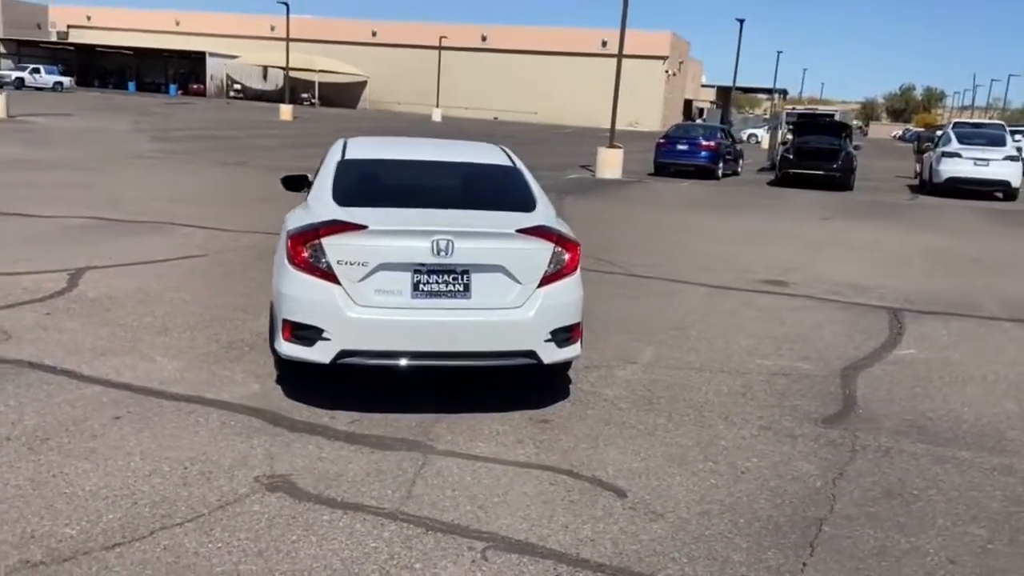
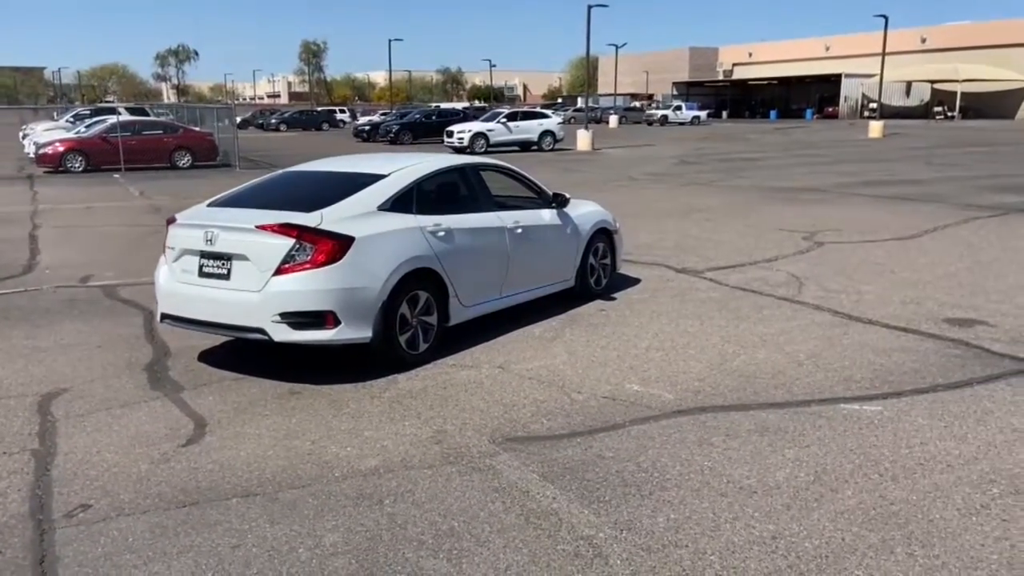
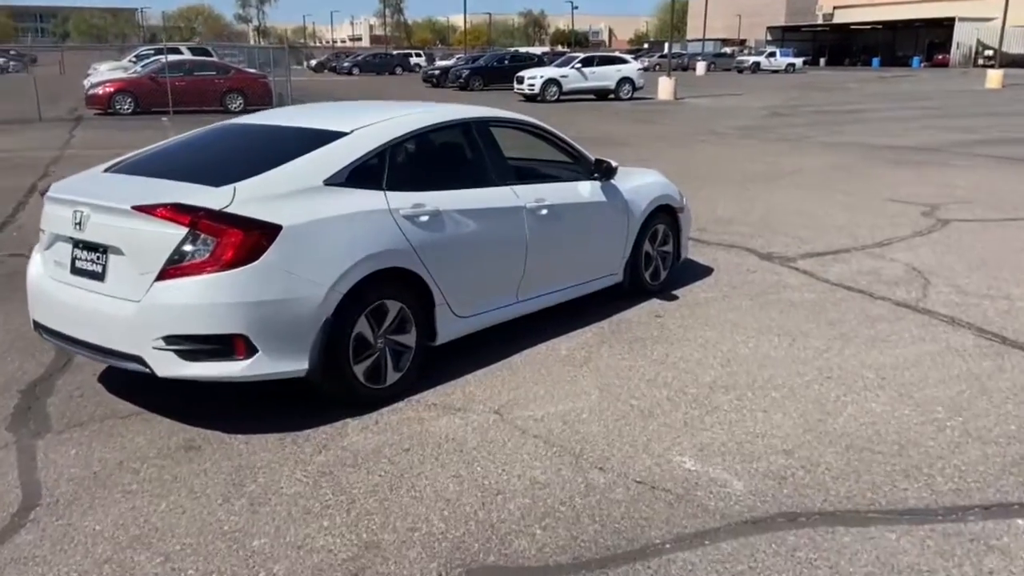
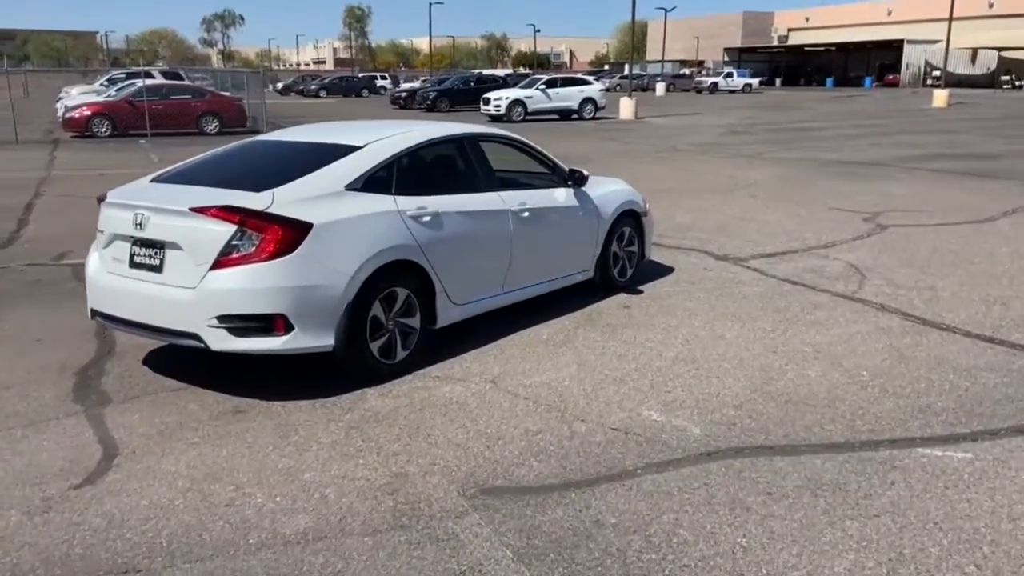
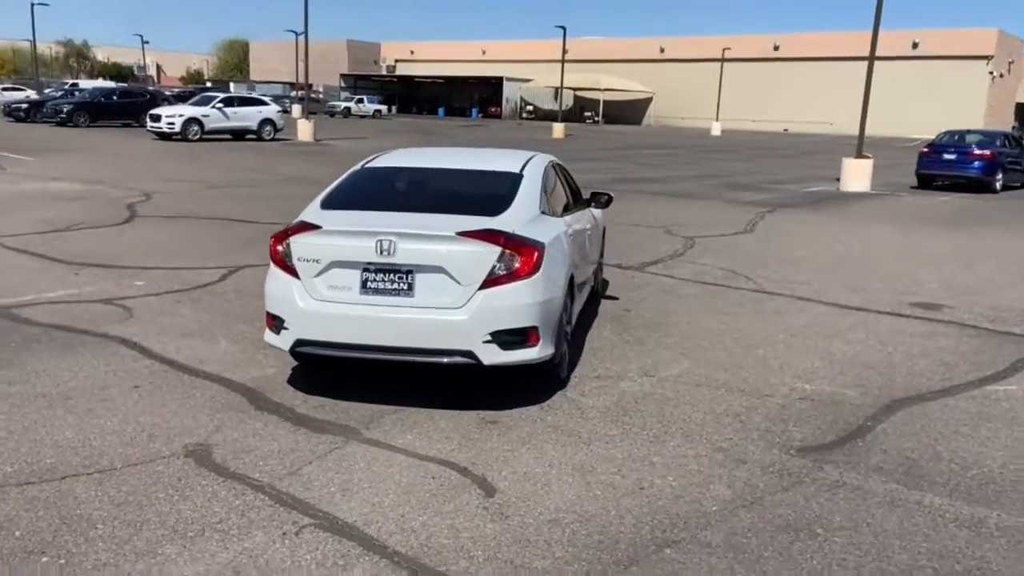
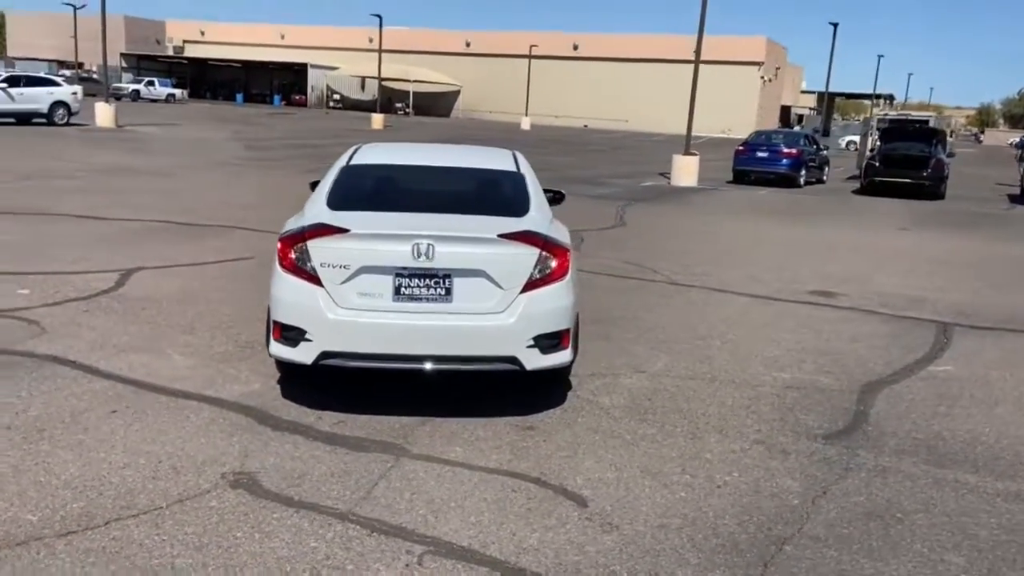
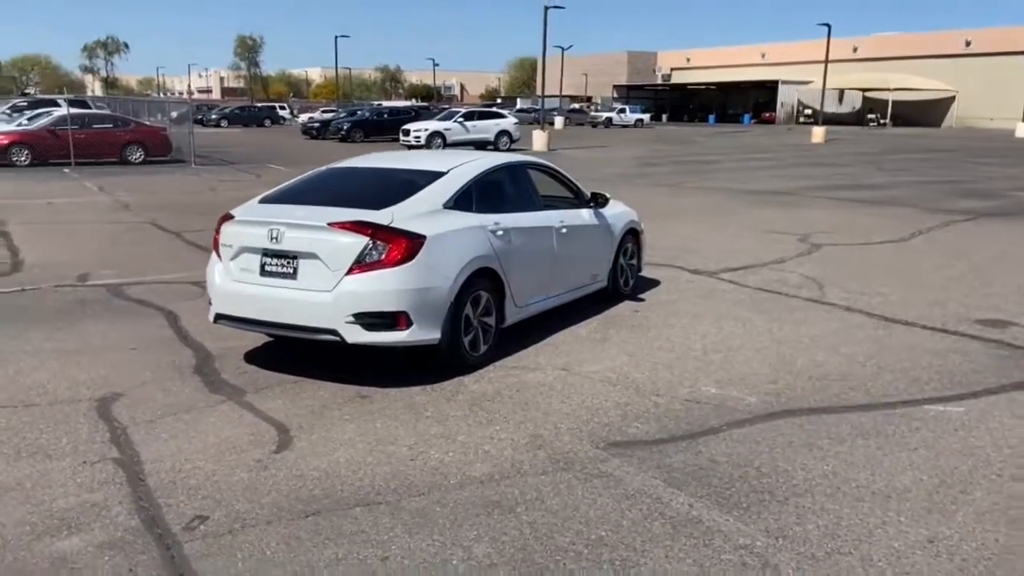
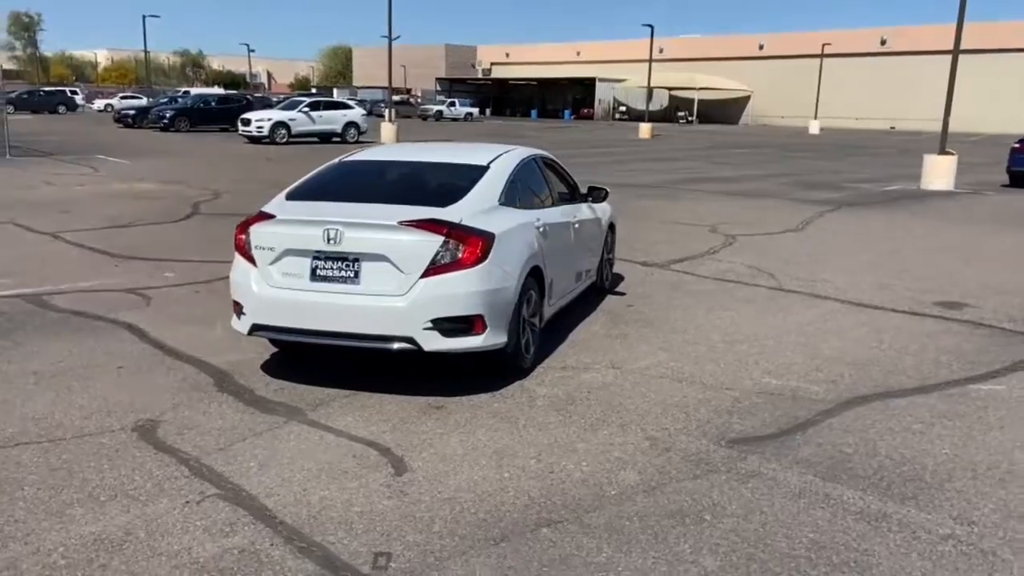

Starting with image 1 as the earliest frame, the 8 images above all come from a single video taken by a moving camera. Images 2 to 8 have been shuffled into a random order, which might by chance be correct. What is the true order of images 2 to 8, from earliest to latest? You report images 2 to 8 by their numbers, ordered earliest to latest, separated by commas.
6, 5, 8, 7, 2, 4, 3
